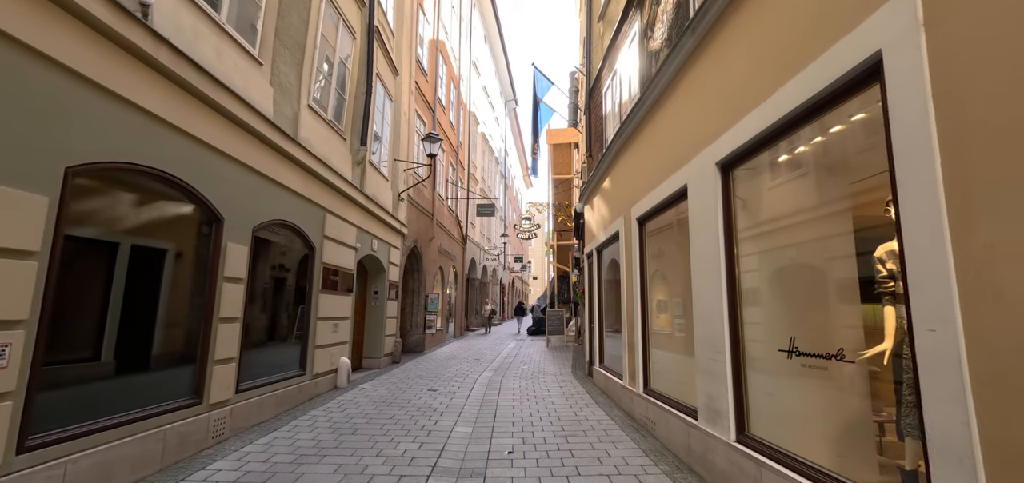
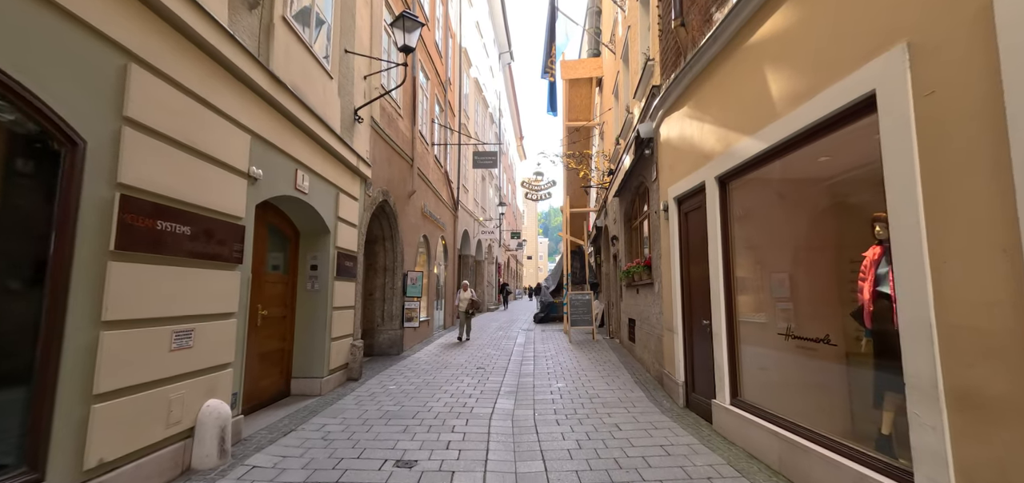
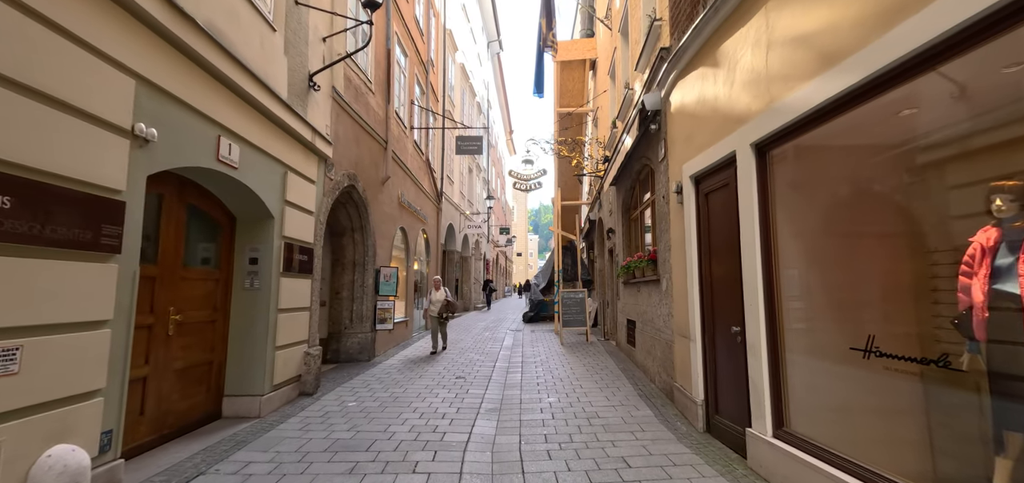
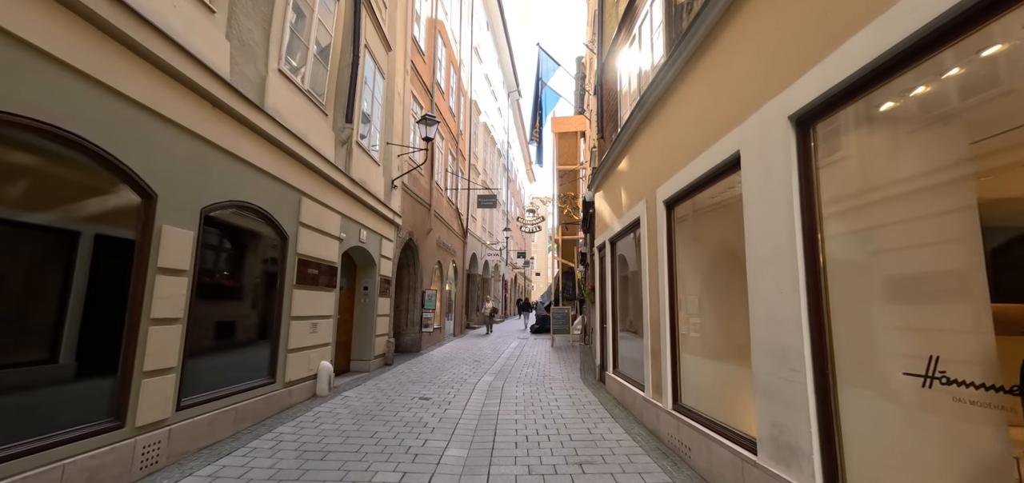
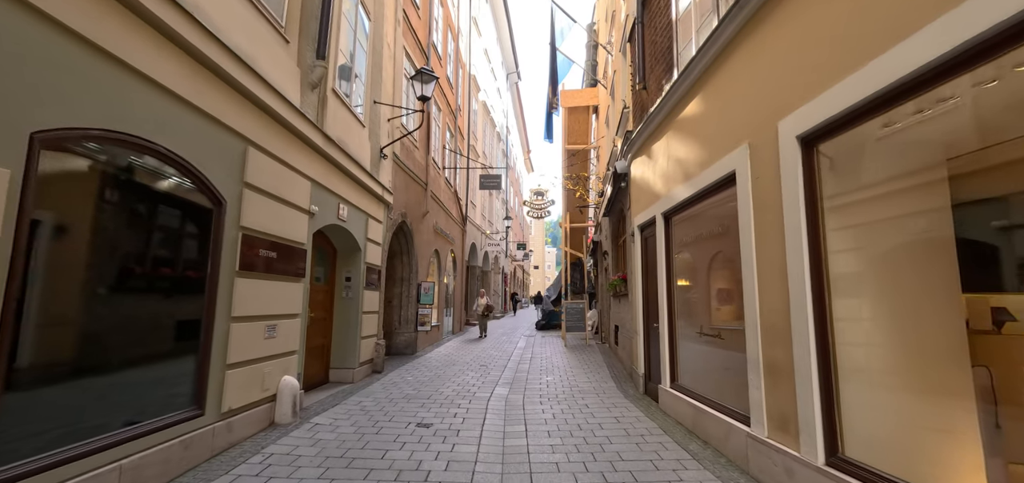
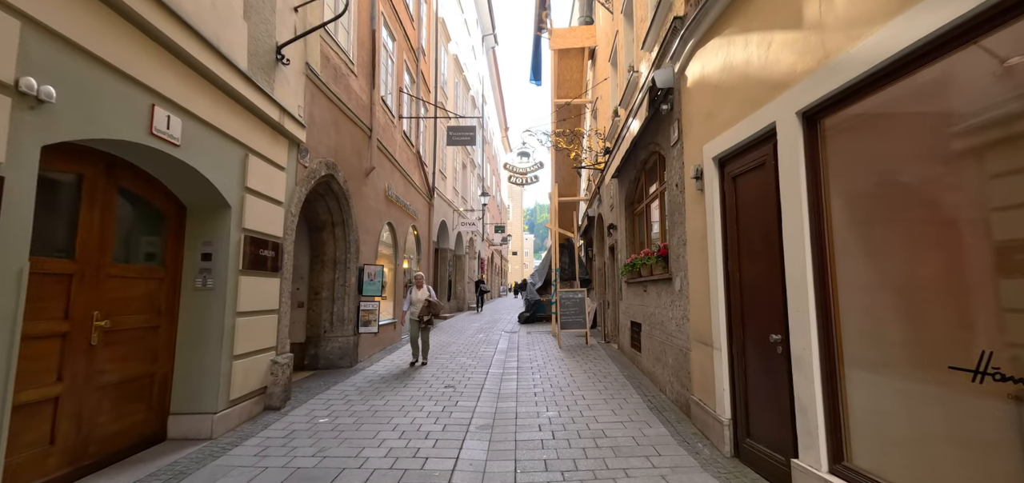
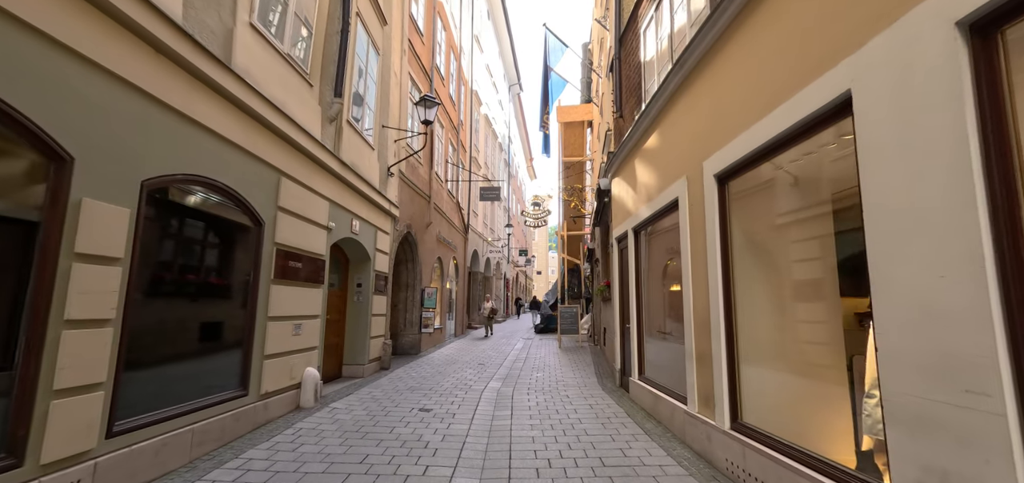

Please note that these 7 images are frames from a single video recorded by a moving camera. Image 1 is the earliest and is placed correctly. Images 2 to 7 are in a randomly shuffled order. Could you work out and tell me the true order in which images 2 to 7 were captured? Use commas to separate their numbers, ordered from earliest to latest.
4, 7, 5, 2, 3, 6
